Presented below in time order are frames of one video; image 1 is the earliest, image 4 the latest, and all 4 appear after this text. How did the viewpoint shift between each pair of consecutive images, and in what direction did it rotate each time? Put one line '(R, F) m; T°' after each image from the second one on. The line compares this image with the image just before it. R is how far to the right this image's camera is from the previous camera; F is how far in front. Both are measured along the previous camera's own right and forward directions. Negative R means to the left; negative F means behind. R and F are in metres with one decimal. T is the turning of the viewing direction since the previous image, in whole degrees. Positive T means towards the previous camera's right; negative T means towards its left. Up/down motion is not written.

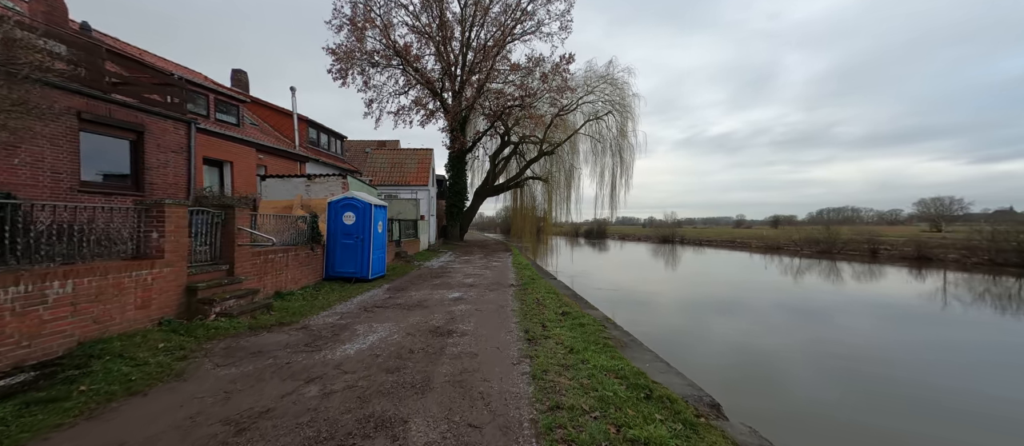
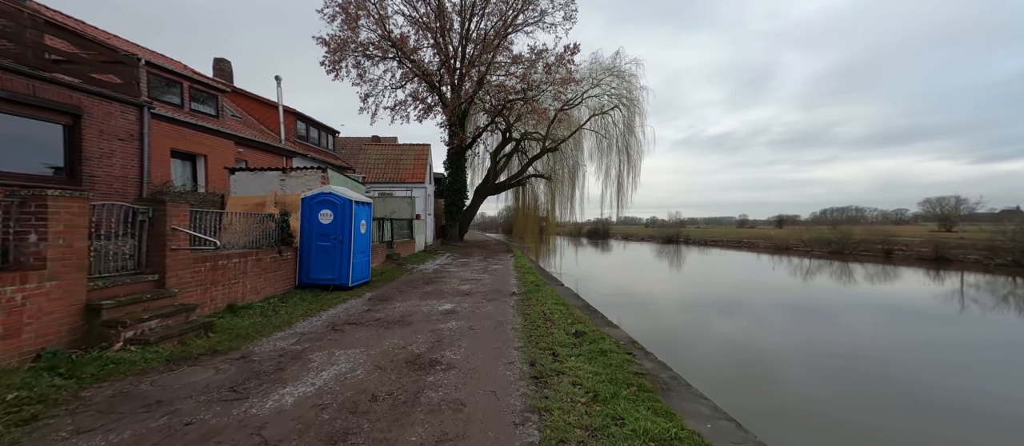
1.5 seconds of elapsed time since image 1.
(0.0, +1.0) m; 0°
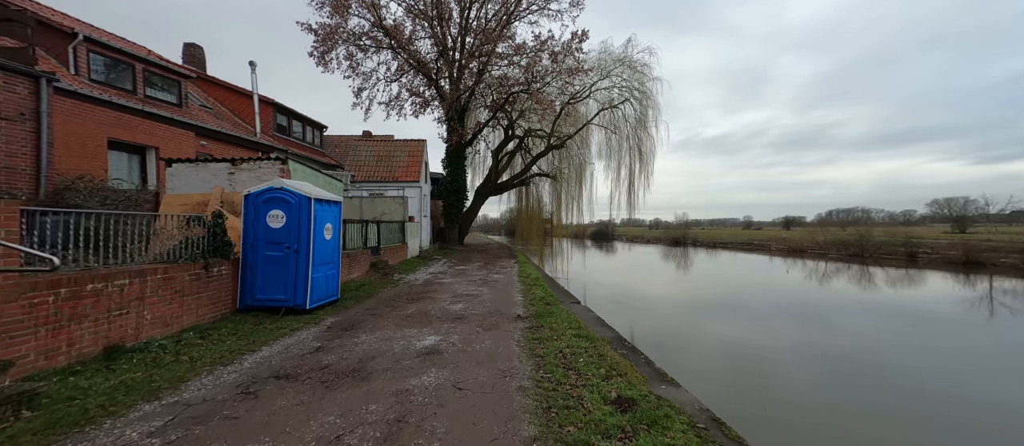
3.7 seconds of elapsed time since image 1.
(0.0, +1.5) m; 0°
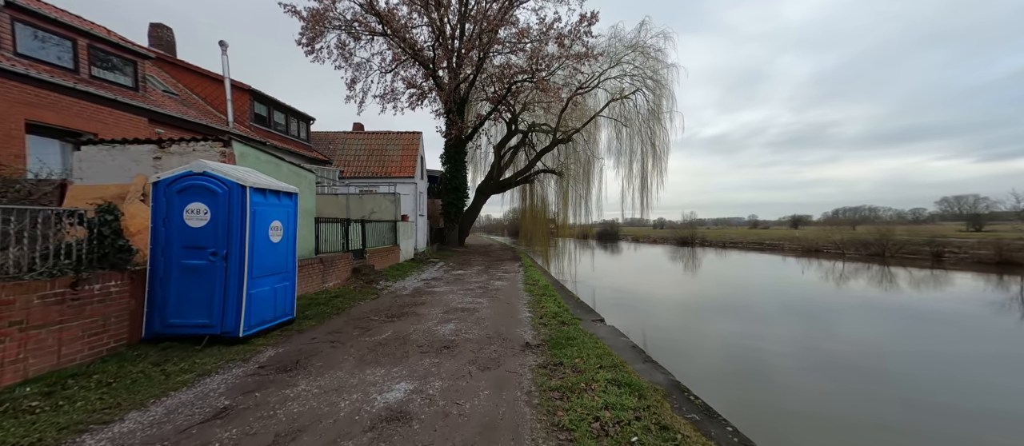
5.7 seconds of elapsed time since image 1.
(0.0, +1.4) m; -1°
